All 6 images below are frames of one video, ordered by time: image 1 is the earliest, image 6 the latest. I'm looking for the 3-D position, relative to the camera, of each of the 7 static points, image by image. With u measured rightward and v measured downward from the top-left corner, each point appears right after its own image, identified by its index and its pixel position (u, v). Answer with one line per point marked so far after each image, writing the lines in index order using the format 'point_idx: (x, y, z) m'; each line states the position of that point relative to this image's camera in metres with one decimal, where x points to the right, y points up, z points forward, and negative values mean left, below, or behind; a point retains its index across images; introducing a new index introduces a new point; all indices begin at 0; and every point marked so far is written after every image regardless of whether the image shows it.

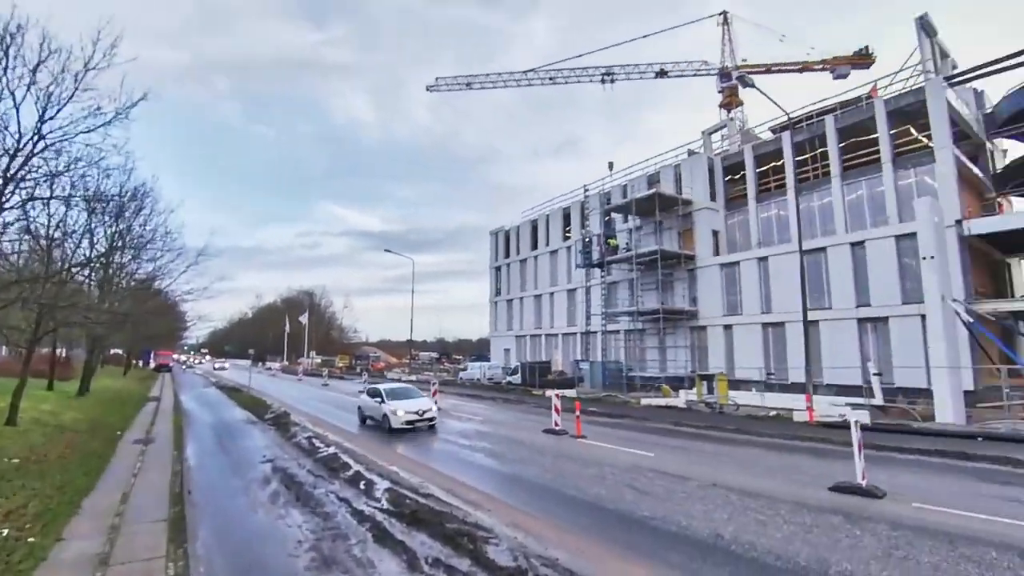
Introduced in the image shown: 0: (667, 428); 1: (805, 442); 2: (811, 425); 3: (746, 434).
0: (+5.7, -5.4, +16.5) m
1: (+10.4, -5.7, +15.8) m
2: (+12.7, -5.9, +18.3) m
3: (+9.3, -5.9, +17.4) m
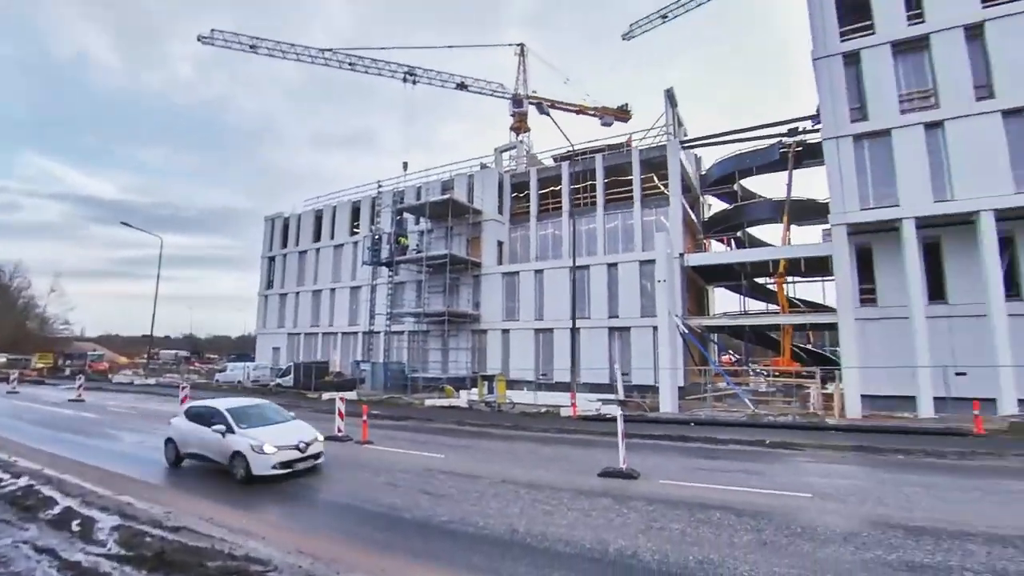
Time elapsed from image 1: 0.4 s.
0: (-2.5, -5.6, +17.1) m
1: (+1.9, -6.3, +18.6) m
2: (+2.8, -6.8, +21.8) m
3: (+0.2, -6.5, +19.6) m
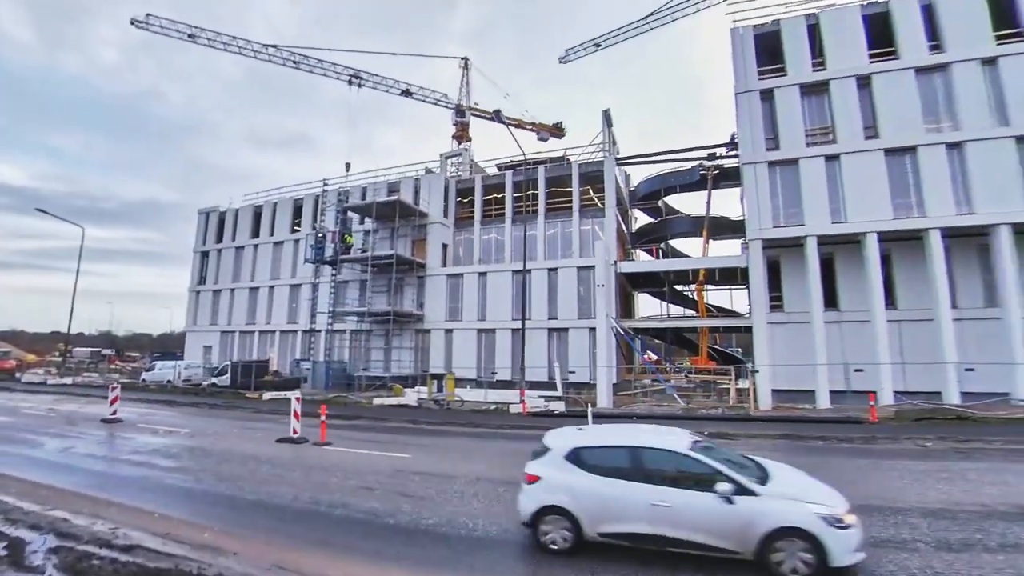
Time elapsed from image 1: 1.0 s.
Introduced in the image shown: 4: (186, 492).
0: (-4.2, -5.4, +16.6) m
1: (0.0, -6.2, +18.6) m
2: (+0.5, -6.6, +21.9) m
3: (-1.8, -6.3, +19.4) m
4: (-3.6, -2.2, +4.7) m
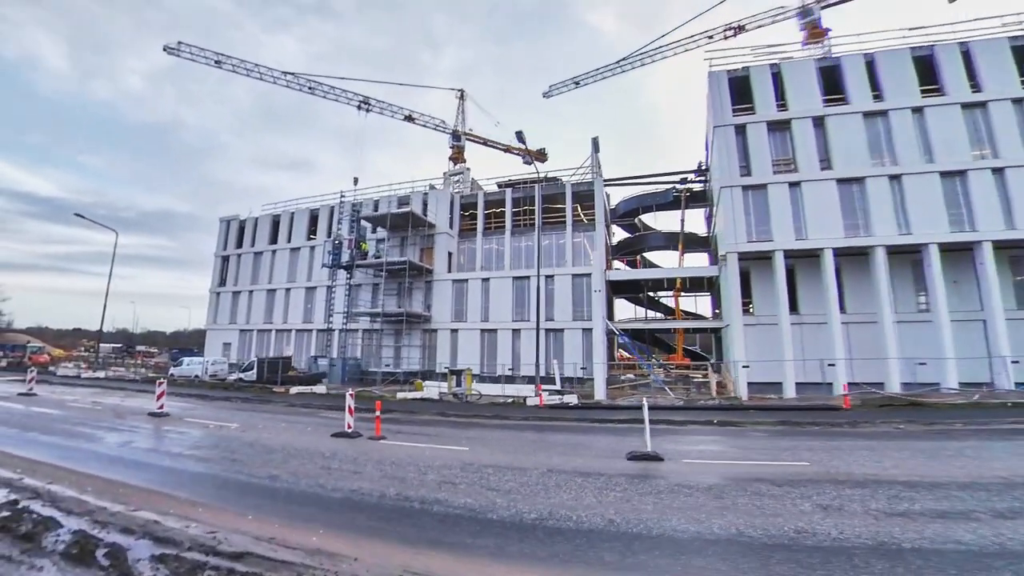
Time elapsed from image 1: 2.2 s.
0: (-2.9, -5.0, +16.3) m
1: (+1.4, -5.7, +18.2) m
2: (+1.9, -6.1, +21.5) m
3: (-0.4, -5.8, +19.0) m
4: (-2.5, -2.0, +4.3) m
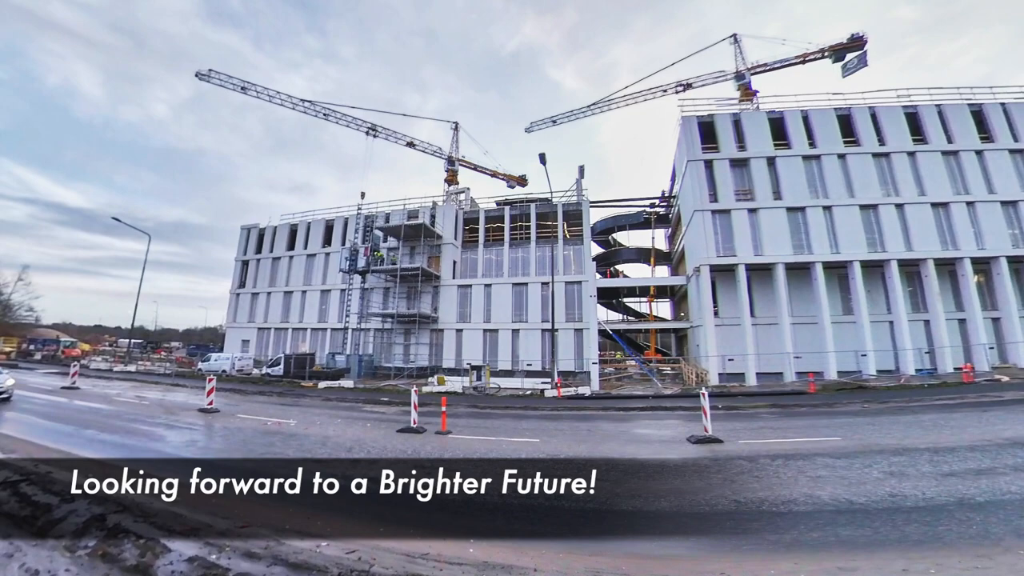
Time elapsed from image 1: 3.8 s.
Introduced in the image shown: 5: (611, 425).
0: (-2.0, -4.8, +16.8) m
1: (+2.3, -5.4, +18.6) m
2: (+2.9, -5.7, +21.9) m
3: (+0.5, -5.6, +19.5) m
4: (-2.0, -1.9, +4.8) m
5: (+3.9, -5.3, +16.6) m
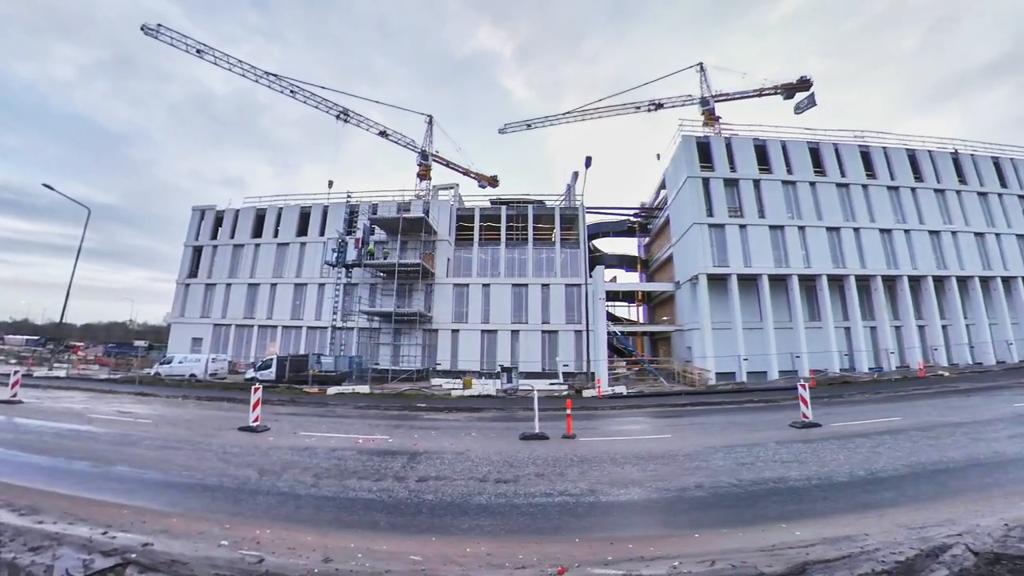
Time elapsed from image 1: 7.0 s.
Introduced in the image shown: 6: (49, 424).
0: (+1.6, -4.8, +16.7) m
1: (+5.4, -5.6, +19.3) m
2: (+5.4, -5.9, +22.7) m
3: (+3.5, -5.7, +19.8) m
4: (+4.1, -2.0, +5.0) m
5: (+7.4, -5.6, +17.7) m
6: (-18.5, -5.3, +17.2) m
